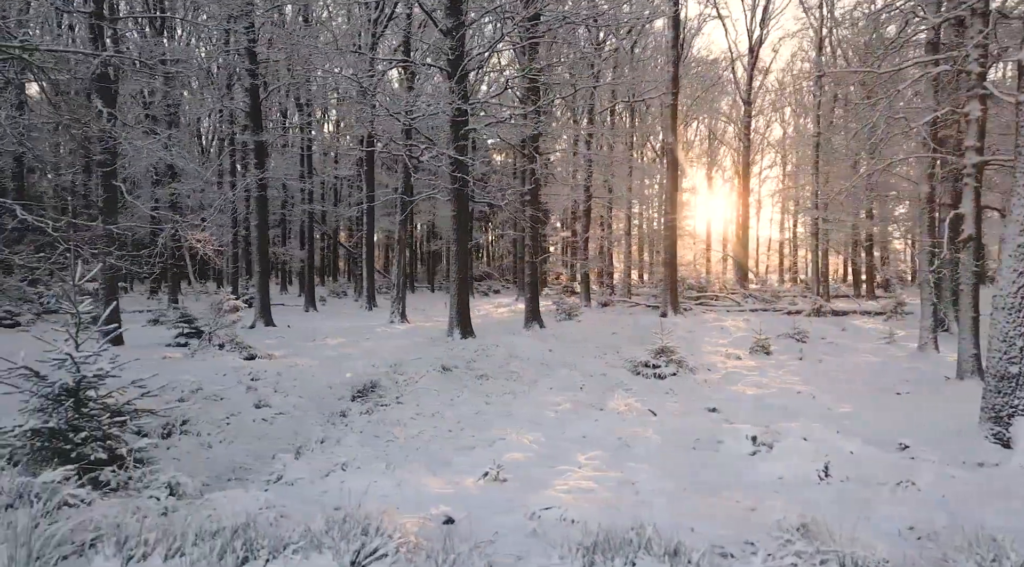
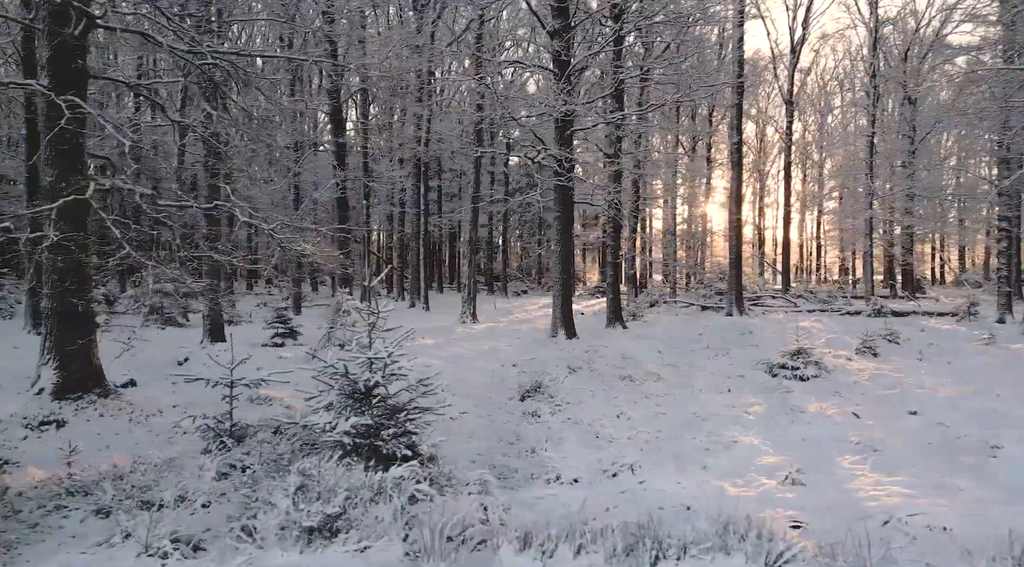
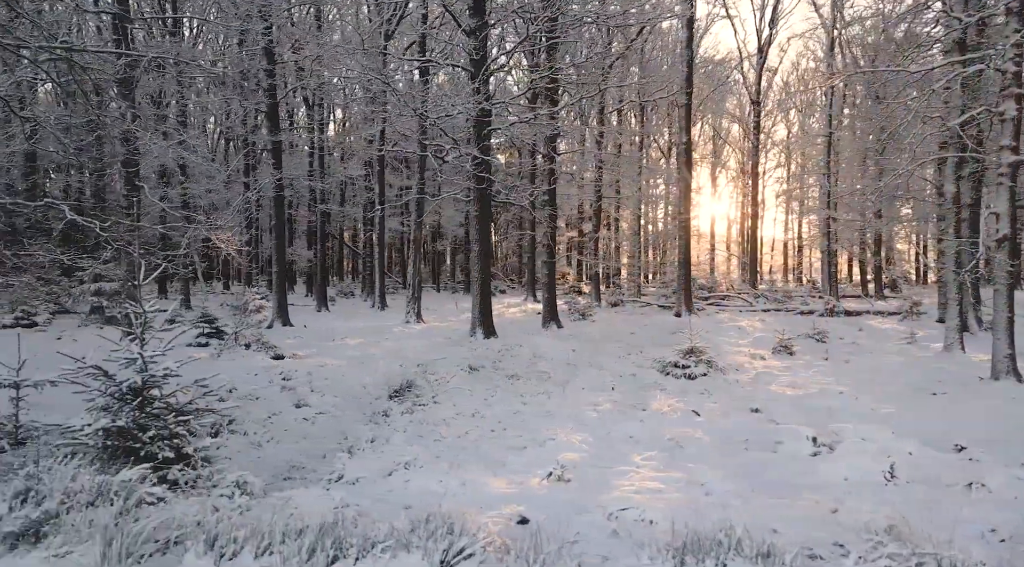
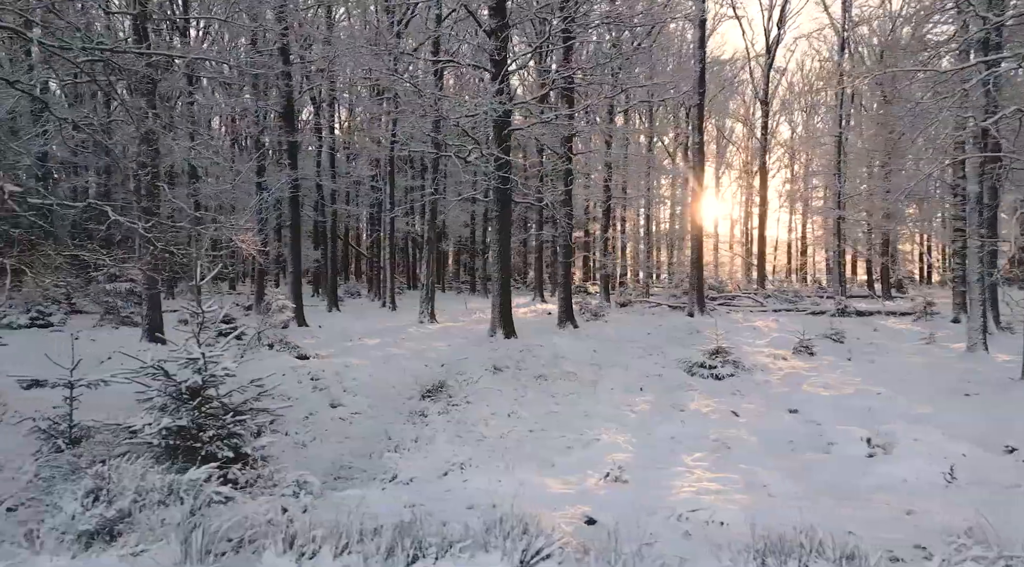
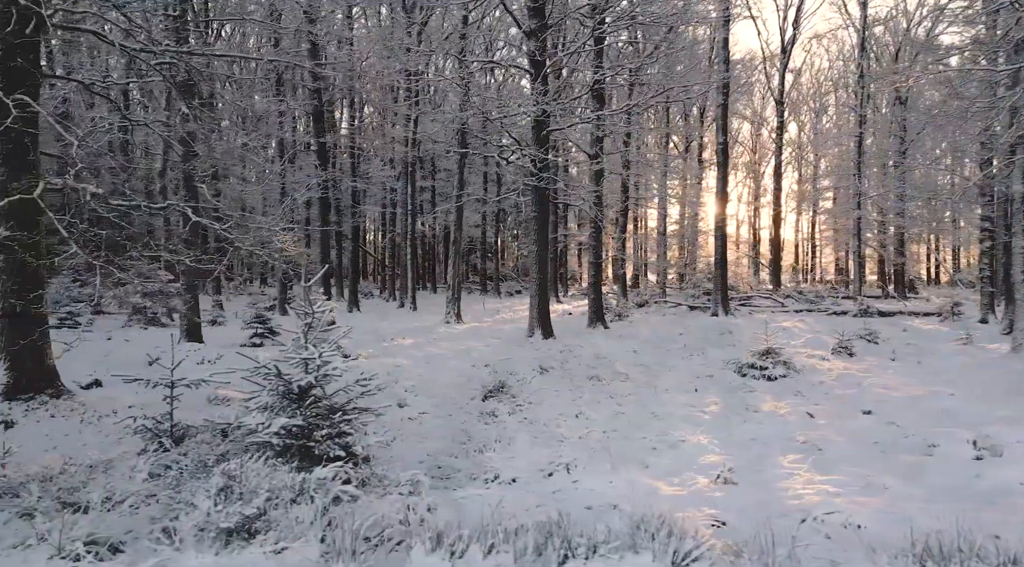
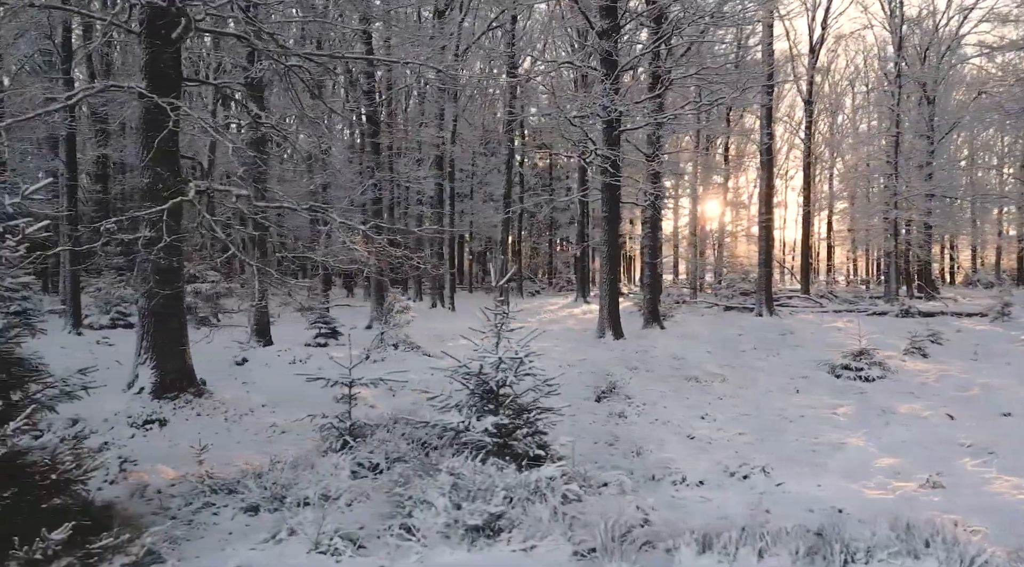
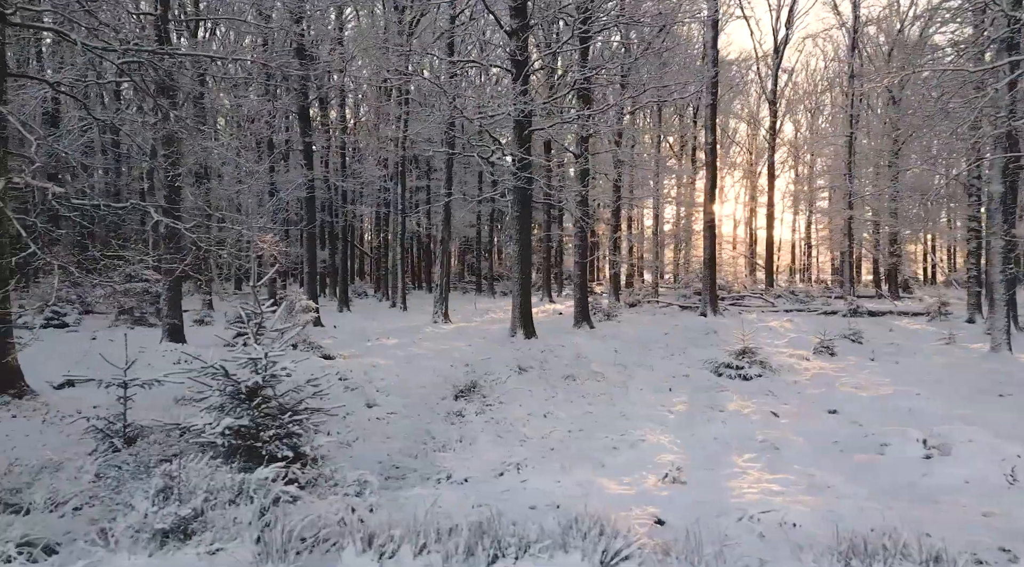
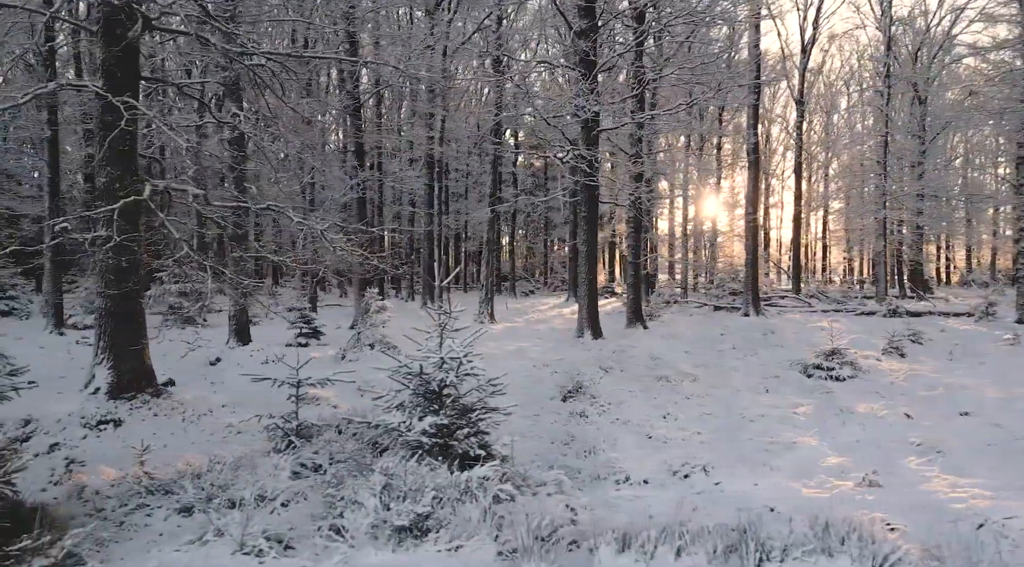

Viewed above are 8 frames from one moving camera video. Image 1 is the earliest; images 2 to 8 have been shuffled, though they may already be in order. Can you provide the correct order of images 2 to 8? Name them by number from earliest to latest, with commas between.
3, 4, 7, 5, 2, 8, 6
